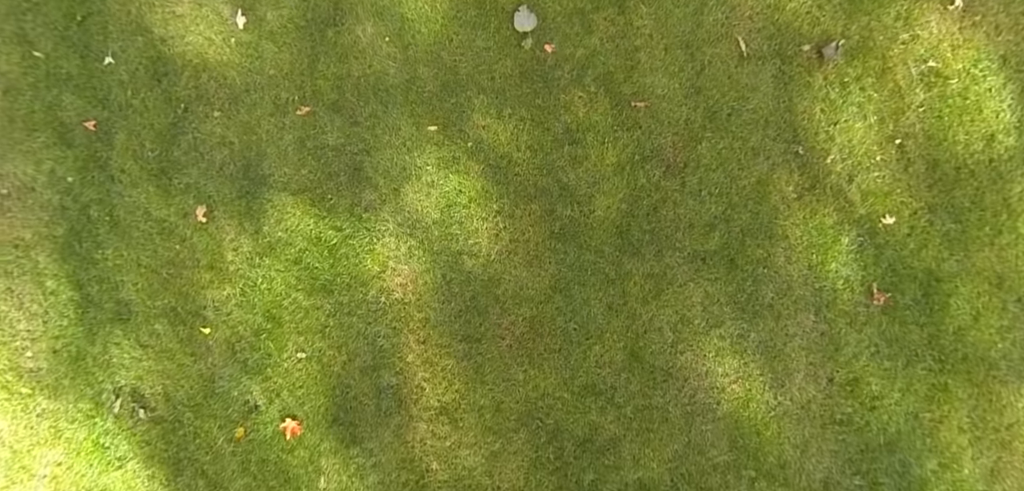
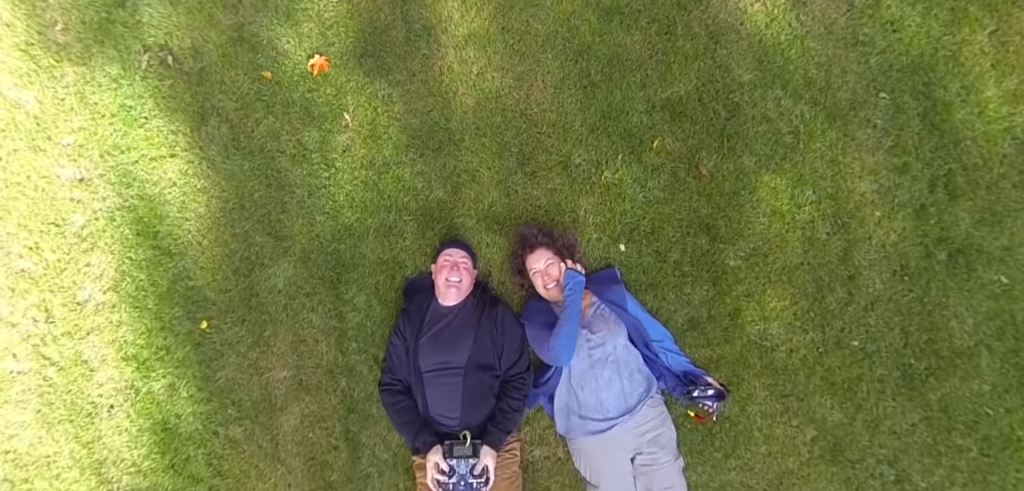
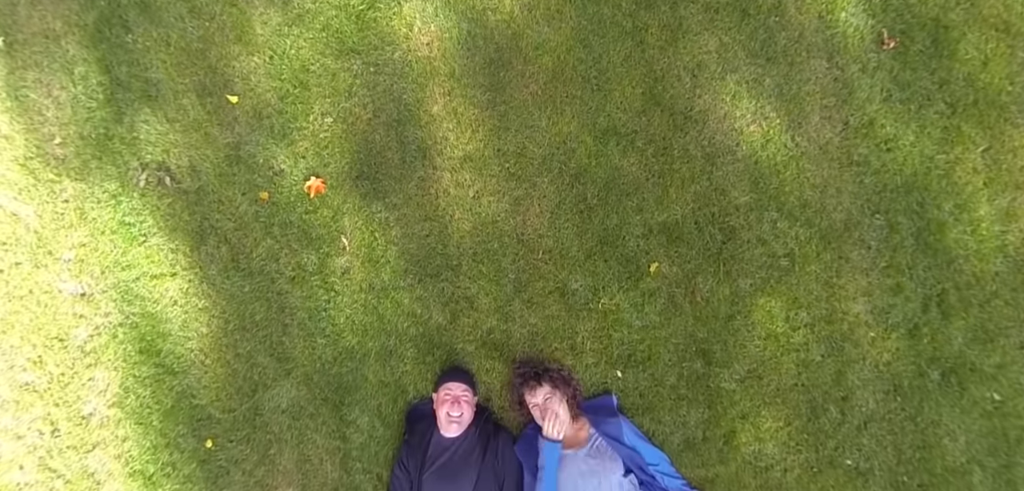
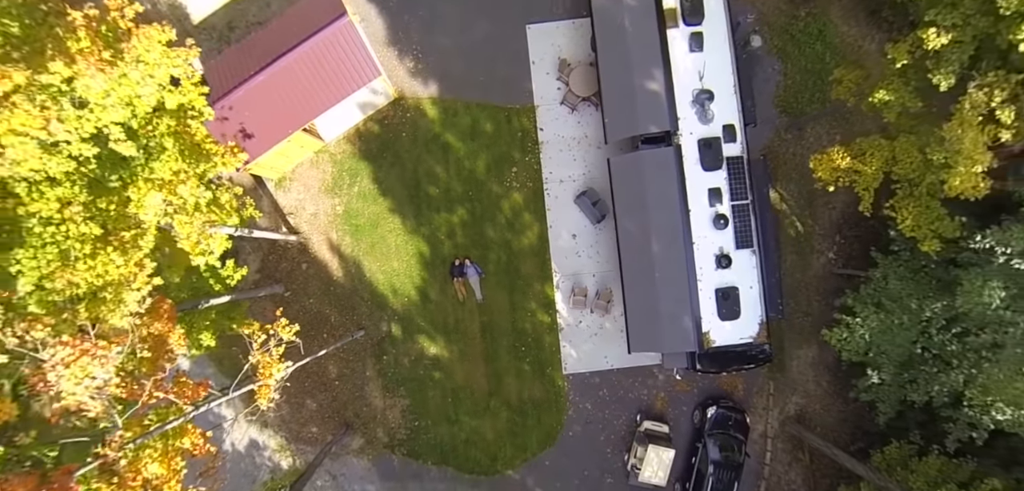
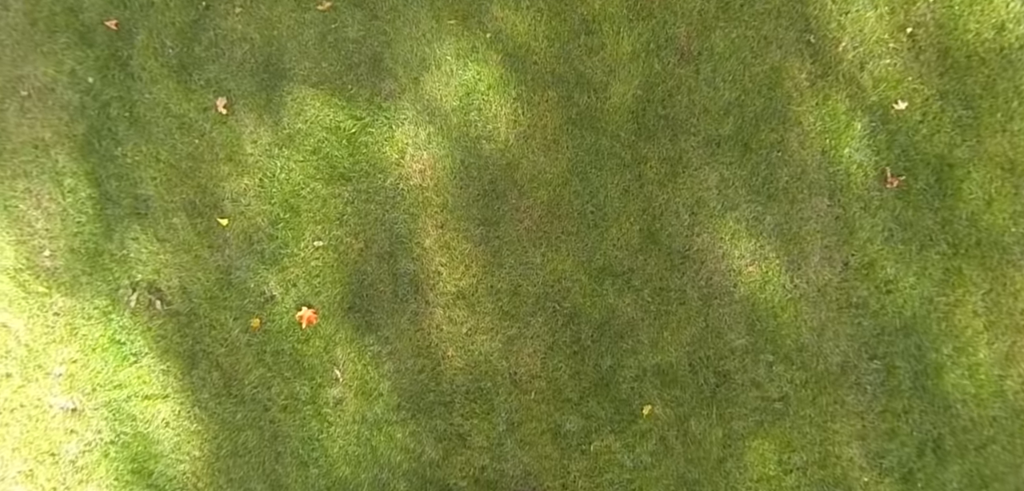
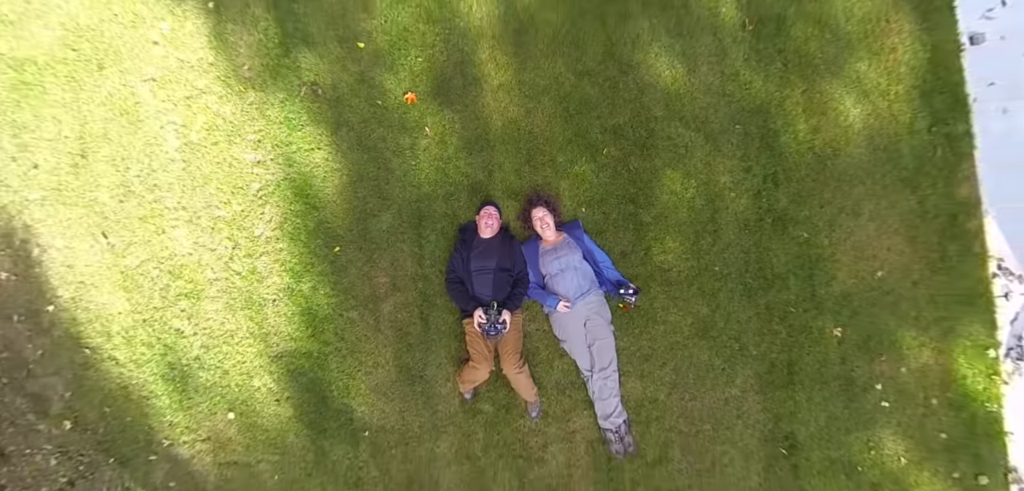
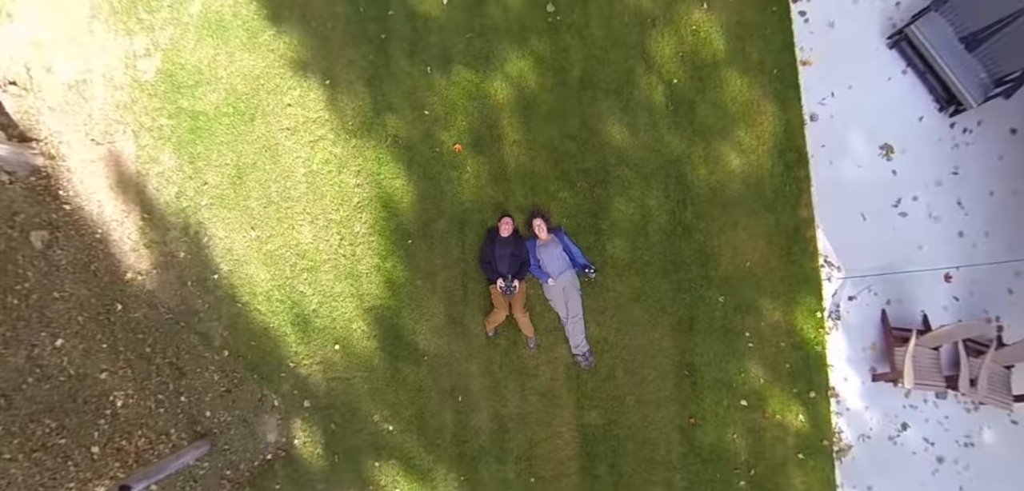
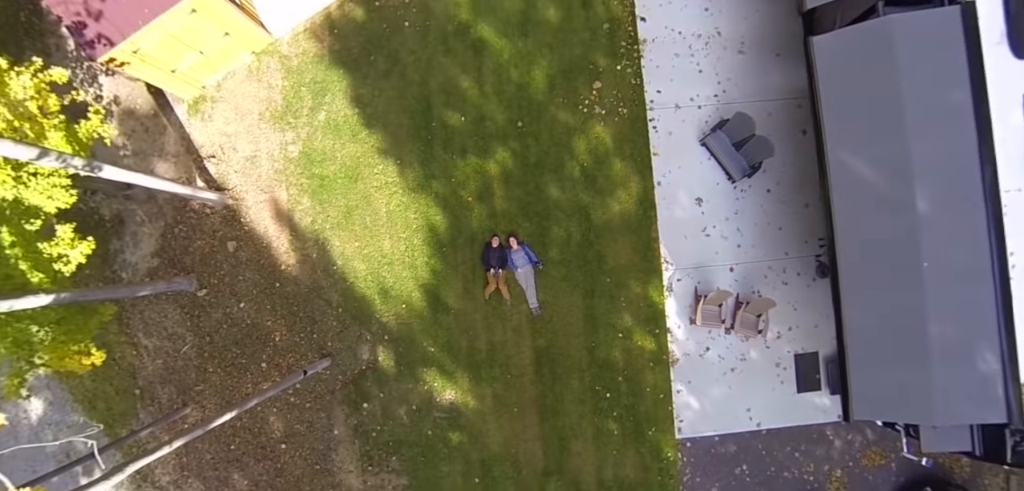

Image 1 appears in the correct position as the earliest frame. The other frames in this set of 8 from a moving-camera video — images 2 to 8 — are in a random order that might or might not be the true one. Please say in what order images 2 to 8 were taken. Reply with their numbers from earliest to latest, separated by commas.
5, 3, 2, 6, 7, 8, 4
